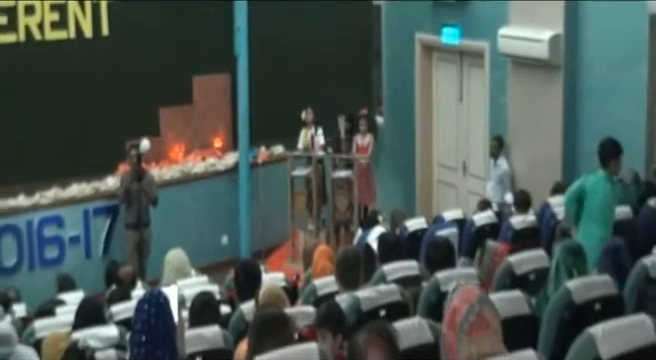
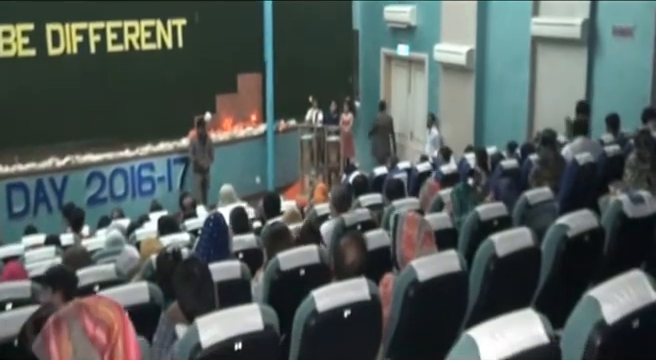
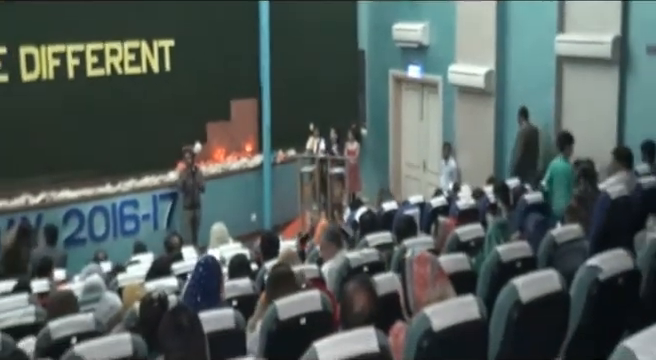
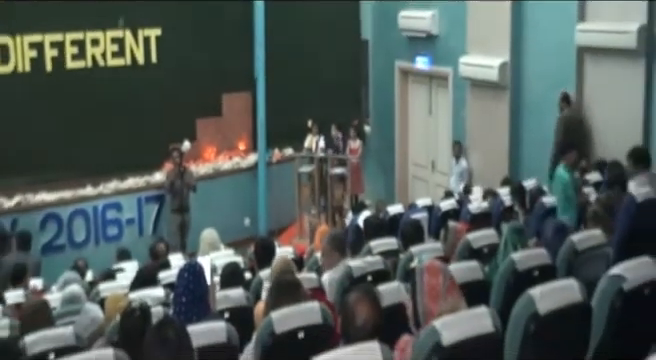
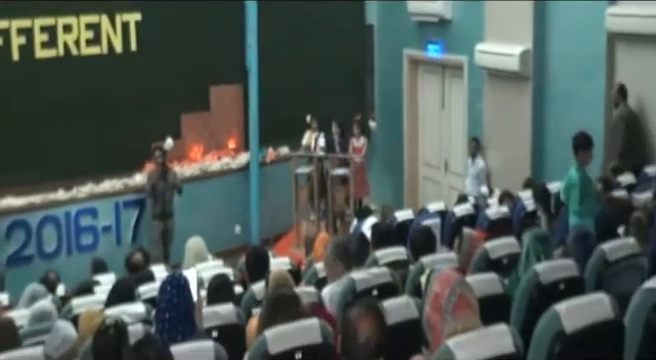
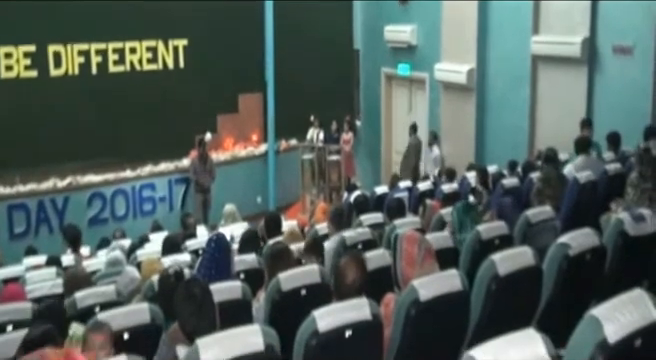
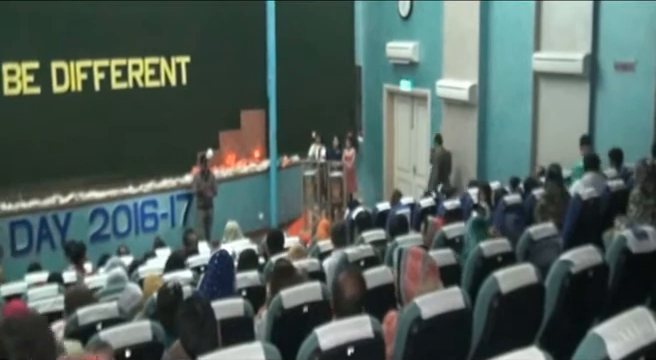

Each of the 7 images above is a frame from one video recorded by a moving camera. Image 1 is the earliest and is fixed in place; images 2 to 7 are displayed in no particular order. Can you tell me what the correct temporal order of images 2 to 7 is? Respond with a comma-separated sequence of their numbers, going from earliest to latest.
5, 4, 3, 7, 6, 2
